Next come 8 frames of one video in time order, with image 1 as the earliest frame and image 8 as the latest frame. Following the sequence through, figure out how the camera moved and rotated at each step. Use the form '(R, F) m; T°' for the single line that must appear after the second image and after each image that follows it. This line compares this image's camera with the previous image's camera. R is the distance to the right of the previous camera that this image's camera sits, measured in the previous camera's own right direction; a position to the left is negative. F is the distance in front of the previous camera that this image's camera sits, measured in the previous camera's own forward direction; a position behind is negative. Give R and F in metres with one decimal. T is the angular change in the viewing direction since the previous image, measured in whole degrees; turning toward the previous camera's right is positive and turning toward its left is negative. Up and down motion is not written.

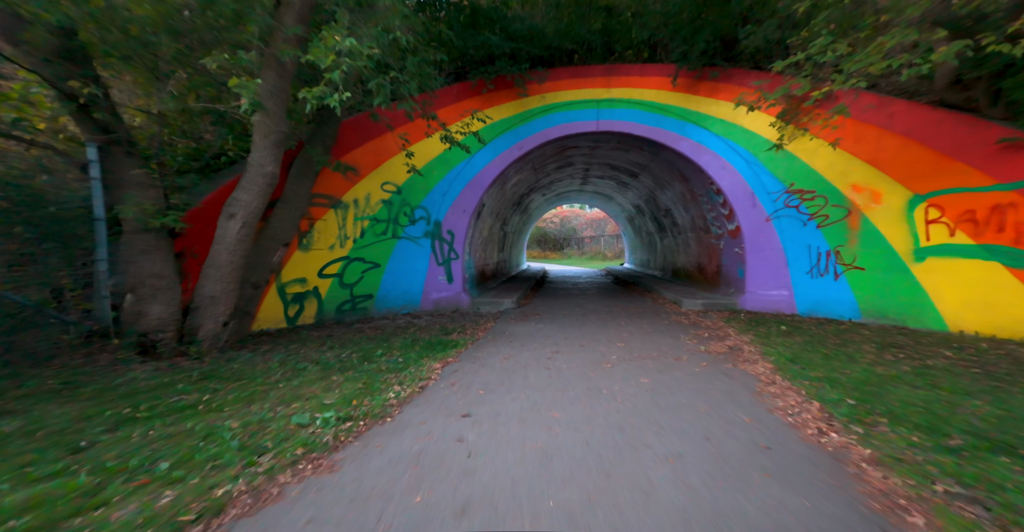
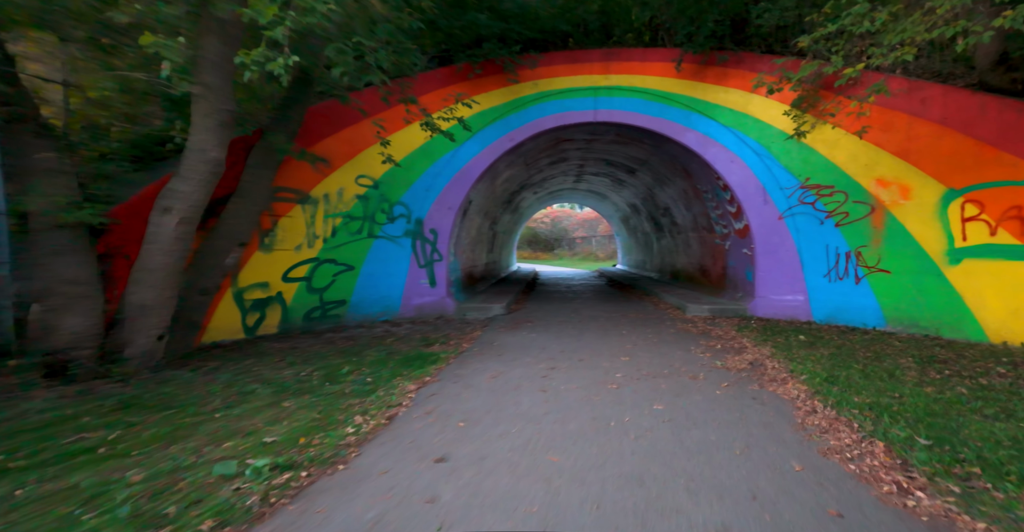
(0.0, +0.7) m; +1°
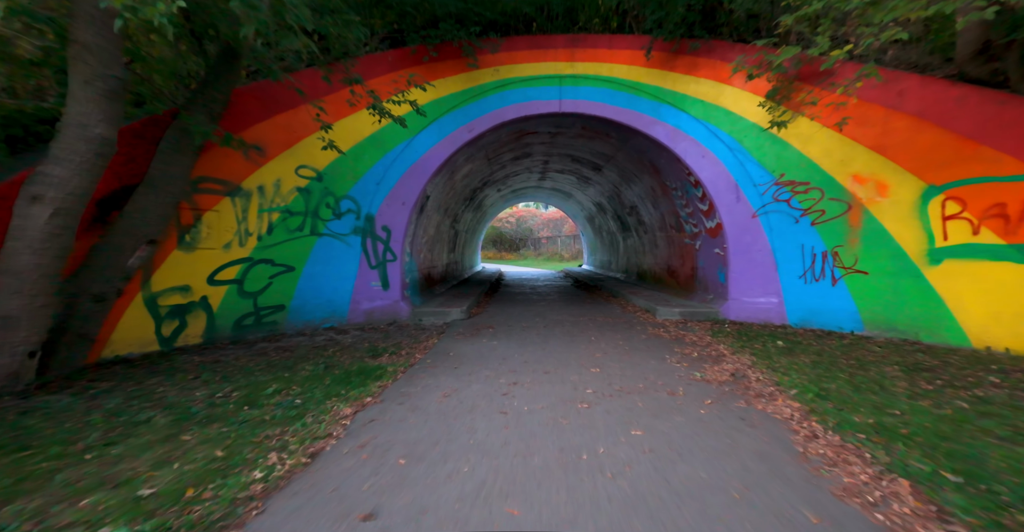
(+0.2, +0.6) m; +4°
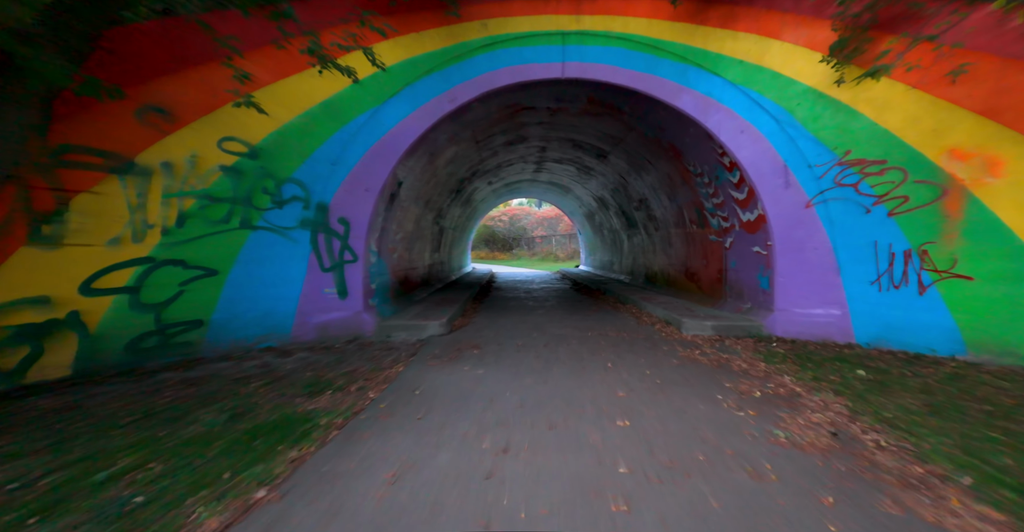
(0.0, +1.4) m; +1°
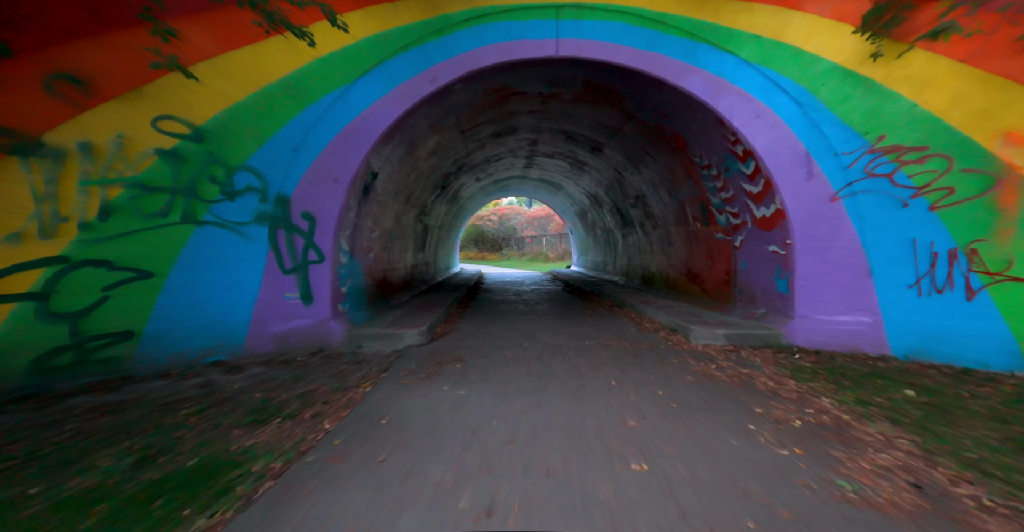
(0.0, +0.7) m; +1°
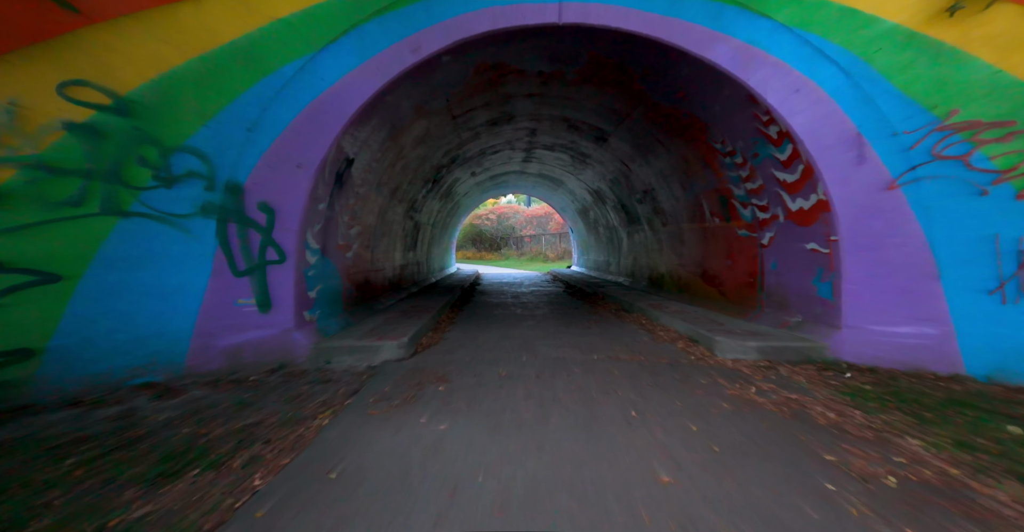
(0.0, +0.7) m; 0°
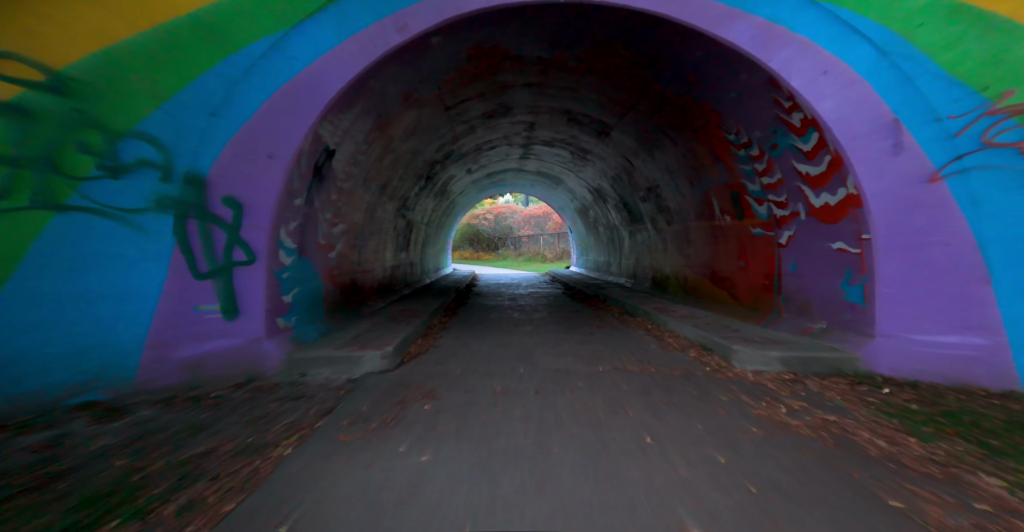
(0.0, +0.4) m; 0°
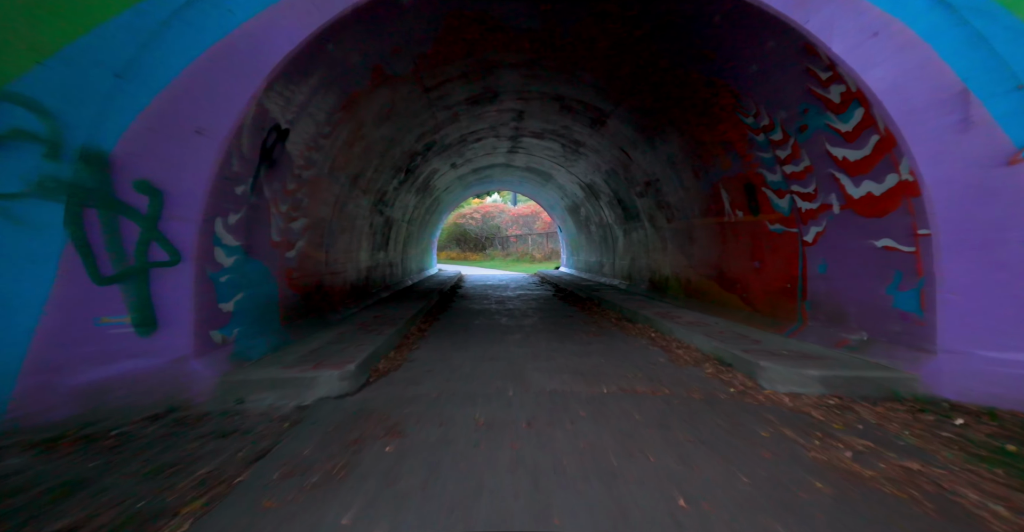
(0.0, +0.7) m; +1°
